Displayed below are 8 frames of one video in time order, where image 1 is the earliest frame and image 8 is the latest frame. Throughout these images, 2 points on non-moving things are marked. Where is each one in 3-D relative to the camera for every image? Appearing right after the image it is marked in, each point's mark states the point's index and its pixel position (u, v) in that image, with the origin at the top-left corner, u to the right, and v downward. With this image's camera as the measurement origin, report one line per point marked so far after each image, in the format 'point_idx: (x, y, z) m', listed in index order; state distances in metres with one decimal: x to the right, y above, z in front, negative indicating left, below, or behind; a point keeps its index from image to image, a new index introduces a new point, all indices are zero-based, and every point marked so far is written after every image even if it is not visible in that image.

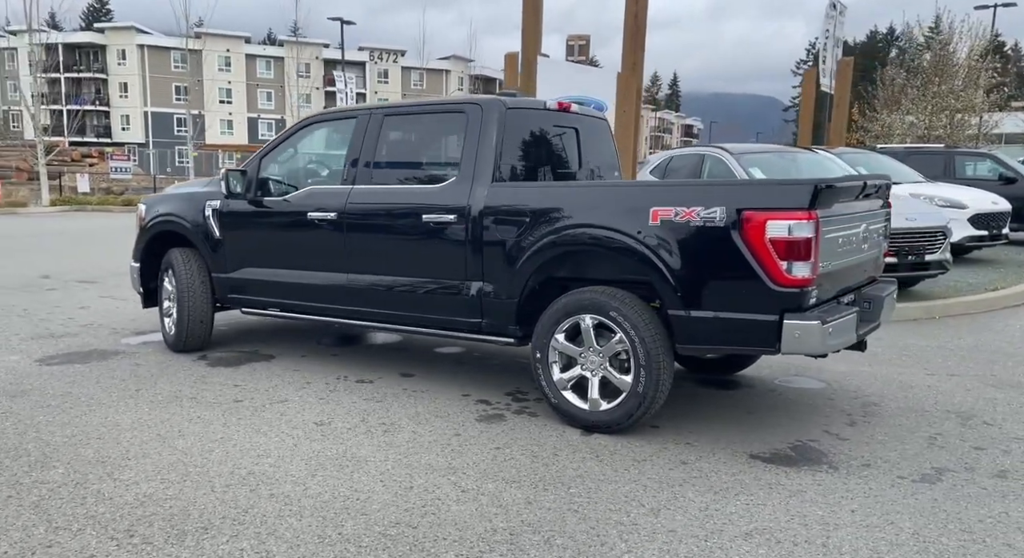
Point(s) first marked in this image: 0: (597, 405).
0: (+0.5, -0.7, +4.5) m
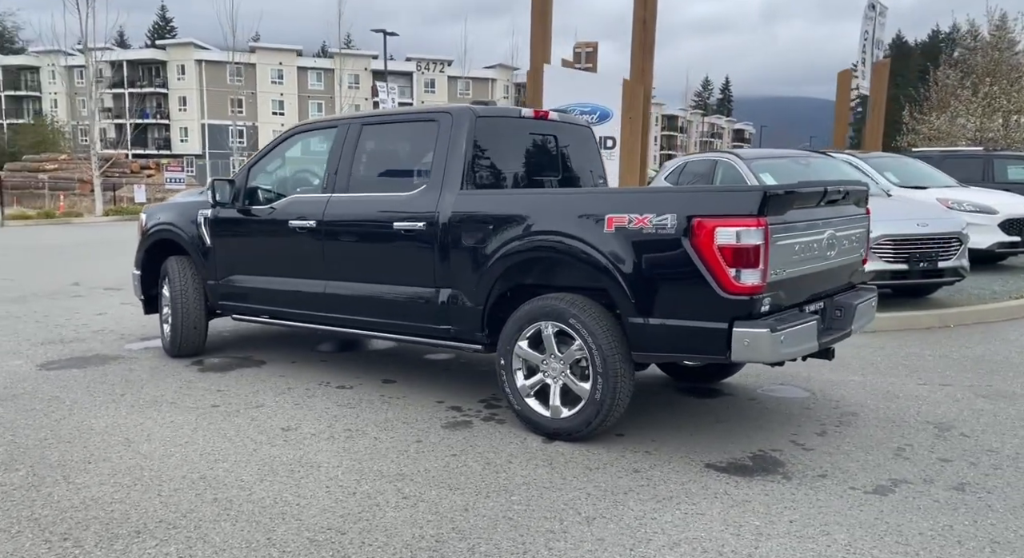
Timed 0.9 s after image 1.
0: (+0.3, -0.8, +4.5) m
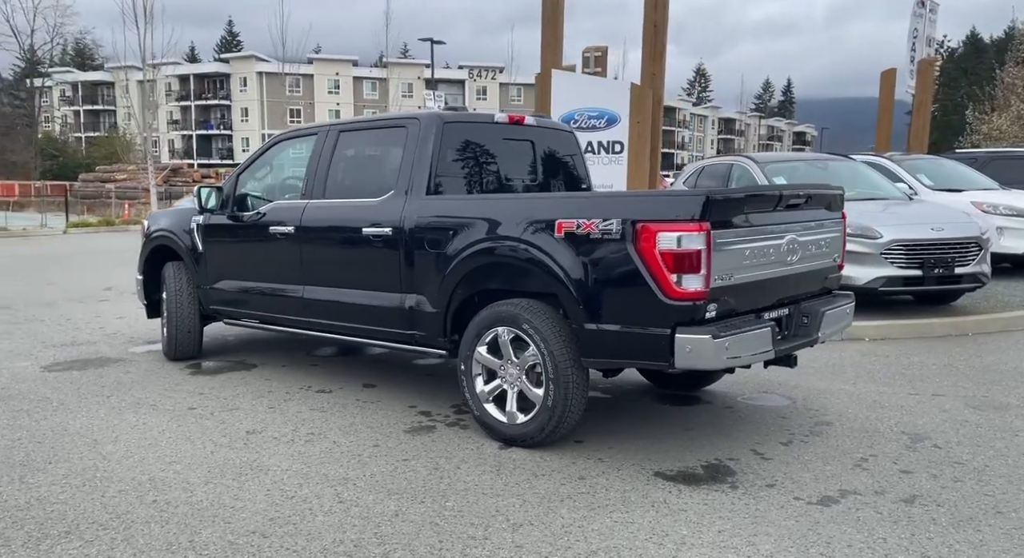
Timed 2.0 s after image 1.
0: (0.0, -0.8, +4.5) m
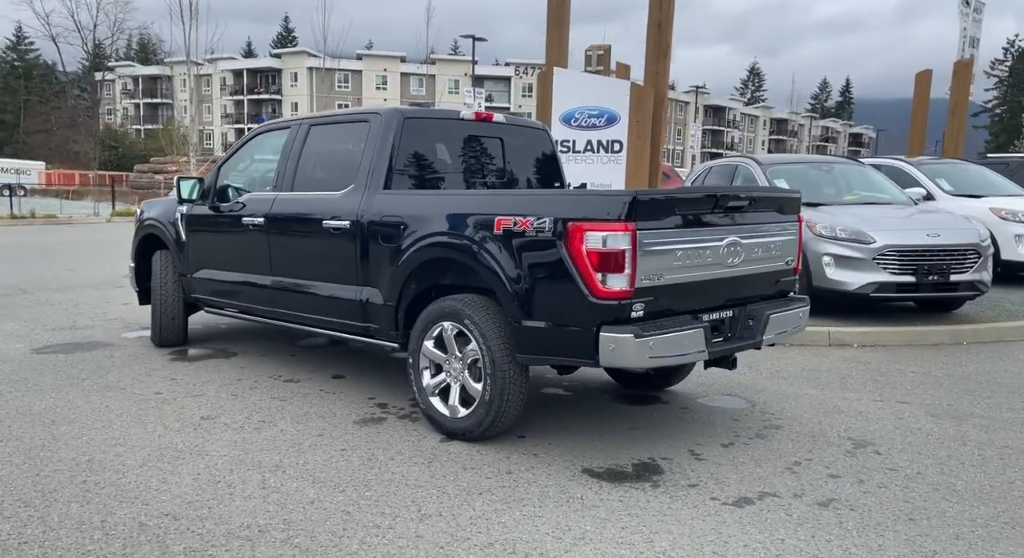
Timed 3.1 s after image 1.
0: (-0.3, -0.8, +4.5) m
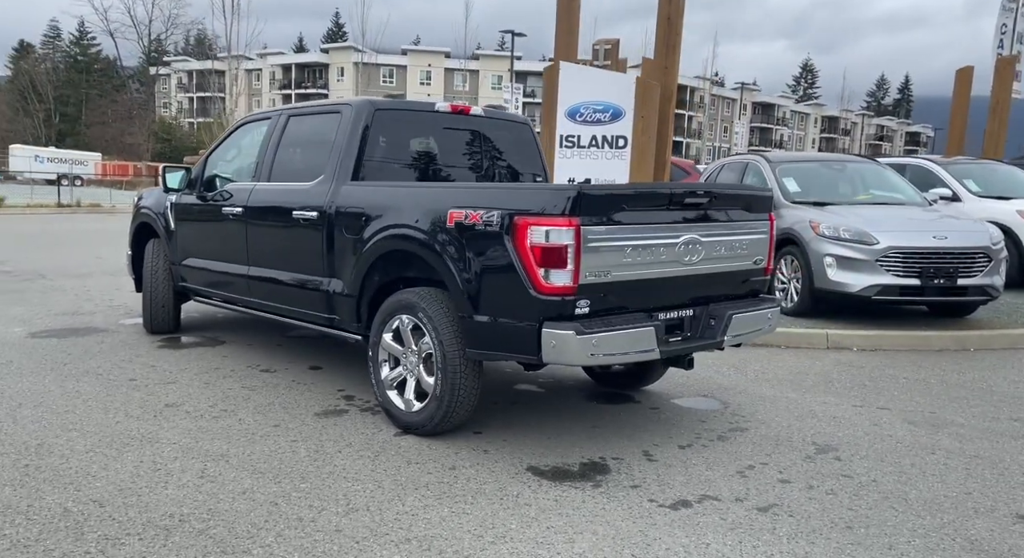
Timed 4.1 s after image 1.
0: (-0.6, -0.7, +4.5) m
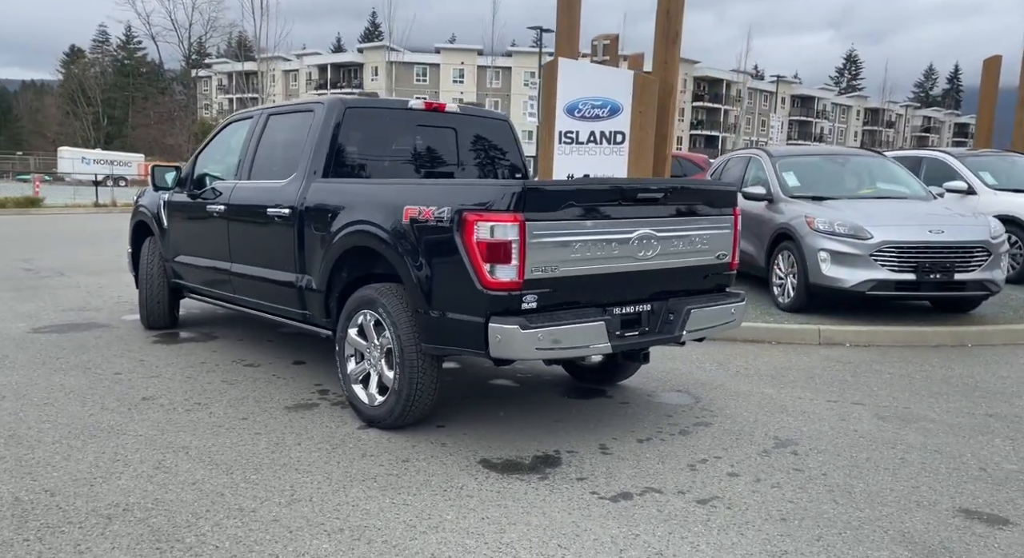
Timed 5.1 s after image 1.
0: (-0.8, -0.7, +4.6) m
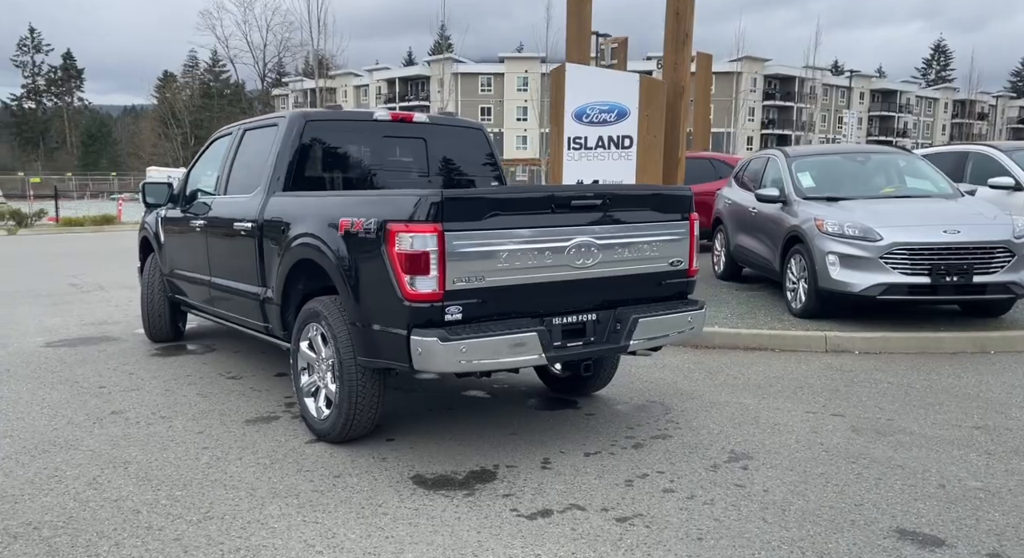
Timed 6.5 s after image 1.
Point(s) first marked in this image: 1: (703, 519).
0: (-1.1, -0.8, +4.6) m
1: (+0.8, -1.0, +3.4) m
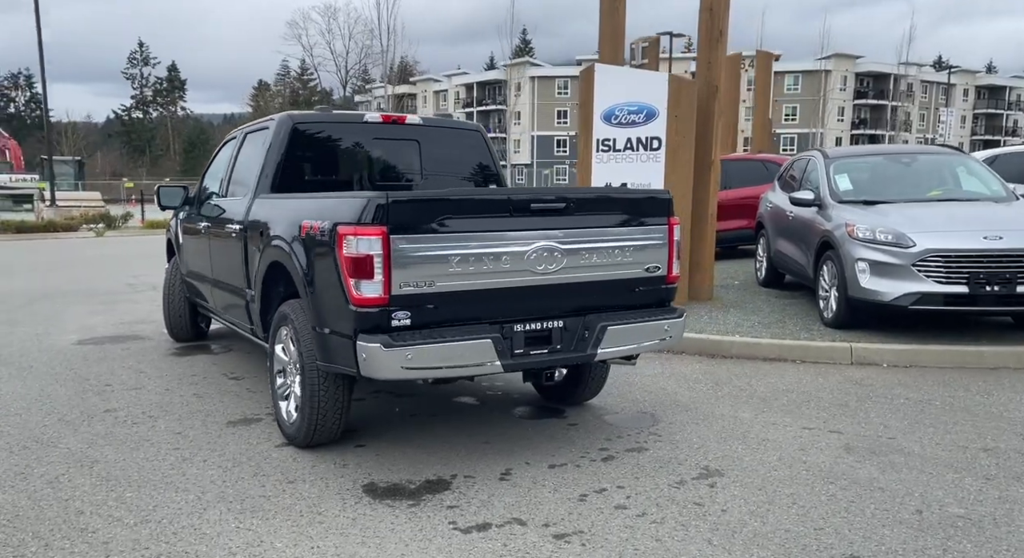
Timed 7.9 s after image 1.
0: (-1.3, -0.8, +4.5) m
1: (+0.5, -1.1, +3.2) m
